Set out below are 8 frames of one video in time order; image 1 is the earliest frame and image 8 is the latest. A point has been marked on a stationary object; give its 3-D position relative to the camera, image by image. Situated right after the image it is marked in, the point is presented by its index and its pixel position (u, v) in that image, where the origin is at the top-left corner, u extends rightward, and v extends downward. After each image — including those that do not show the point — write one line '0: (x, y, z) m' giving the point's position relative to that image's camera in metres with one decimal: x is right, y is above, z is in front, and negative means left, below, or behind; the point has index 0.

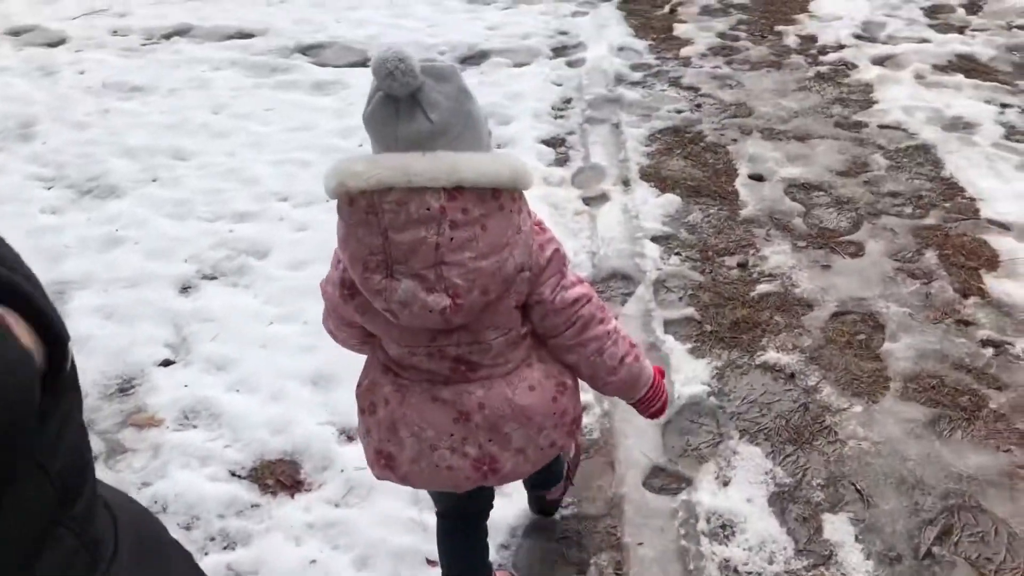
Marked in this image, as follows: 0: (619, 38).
0: (+0.6, +1.4, +5.1) m
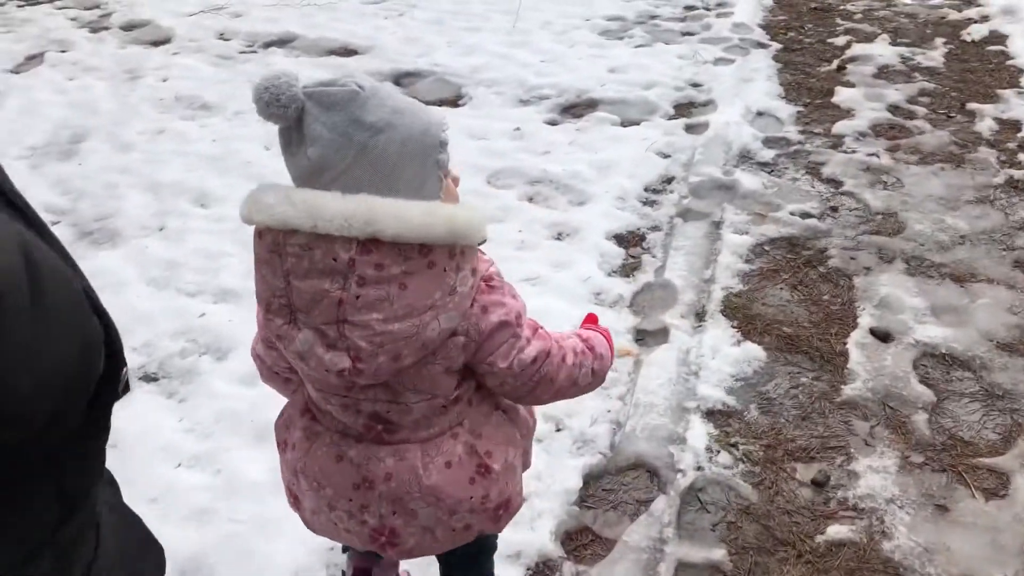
0: (+1.1, +0.8, +4.2) m
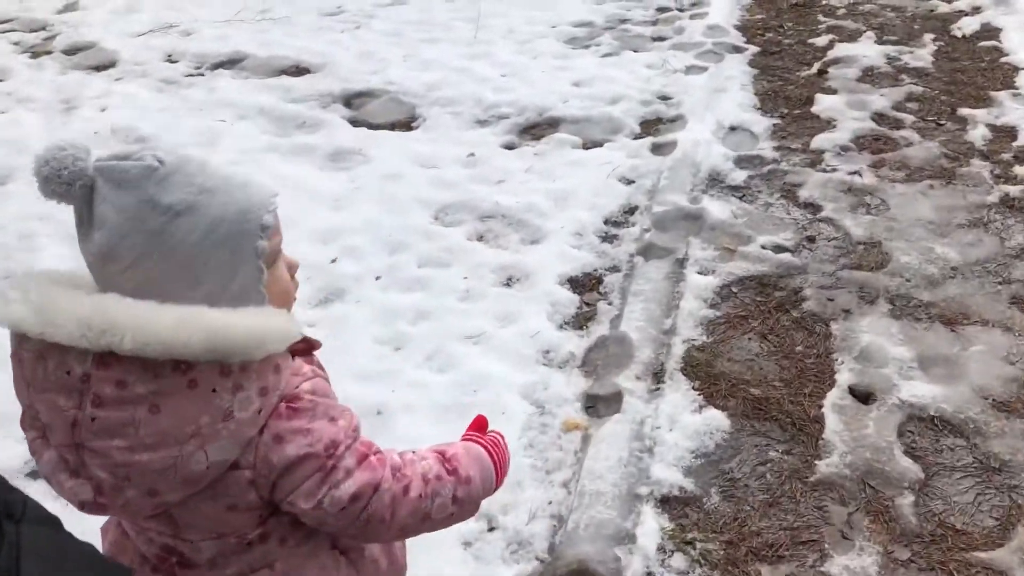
0: (+0.9, +0.7, +3.9) m
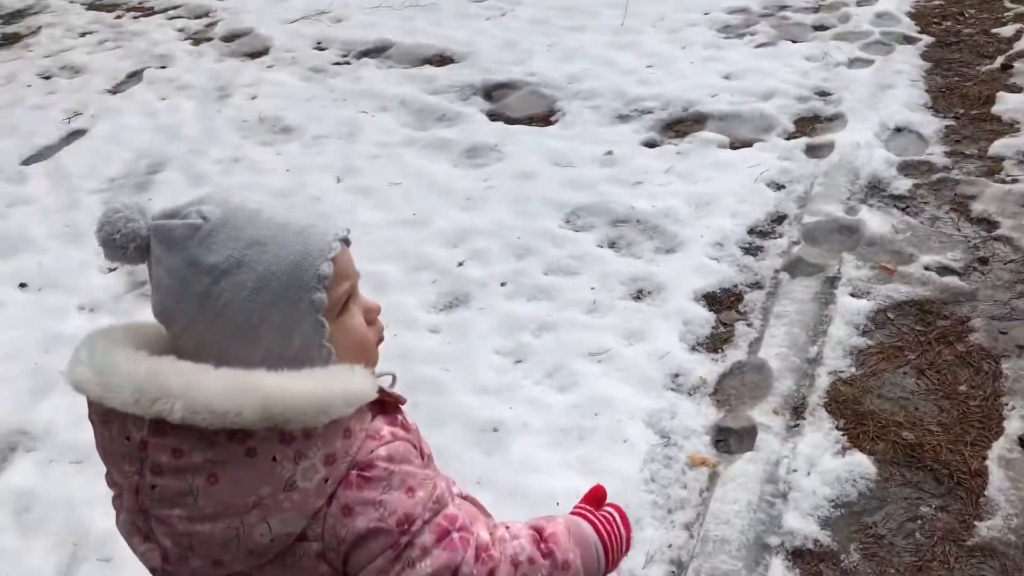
0: (+1.5, +0.7, +3.5) m
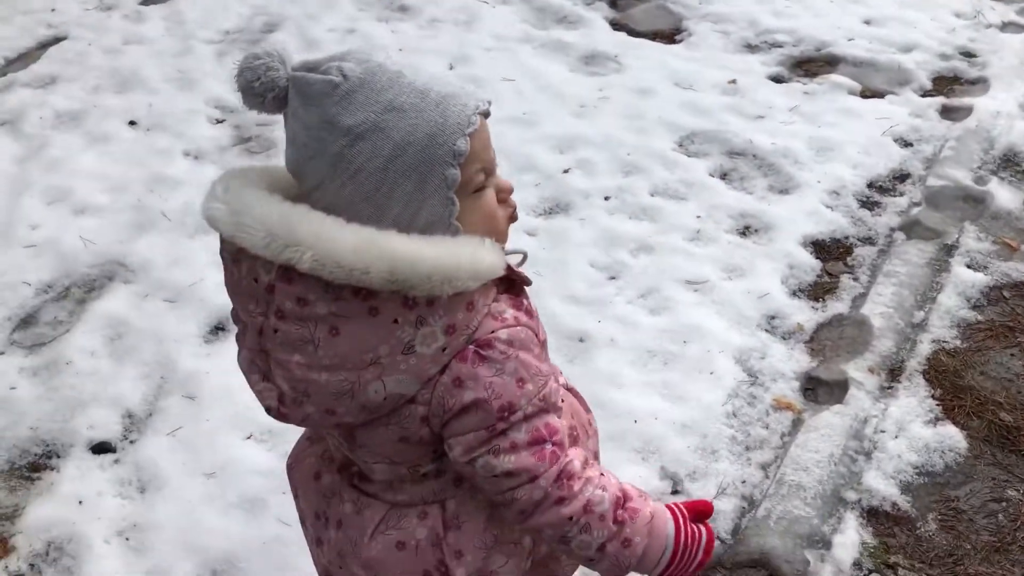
0: (+1.9, +0.7, +3.3) m
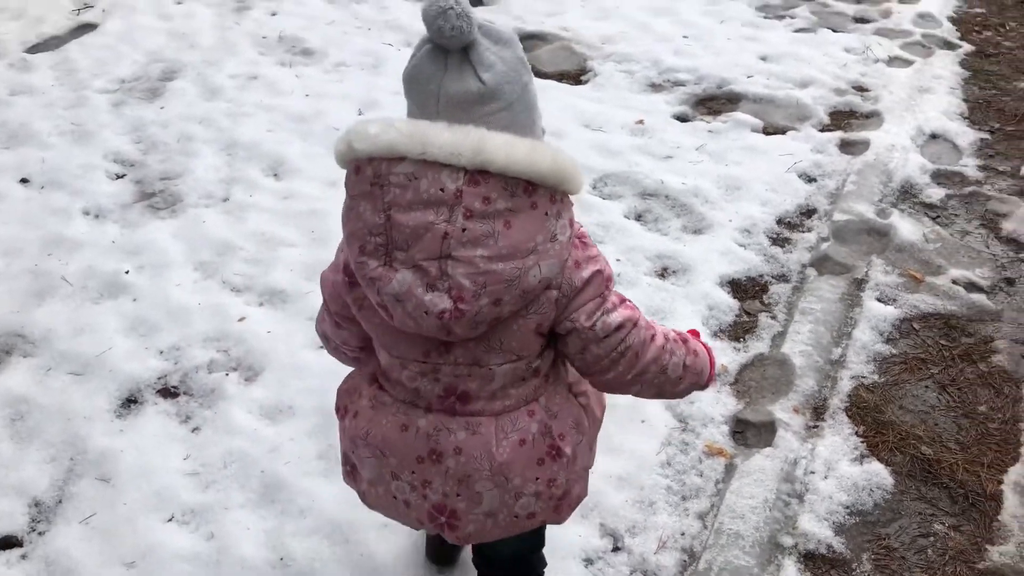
0: (+1.6, +0.6, +3.5) m
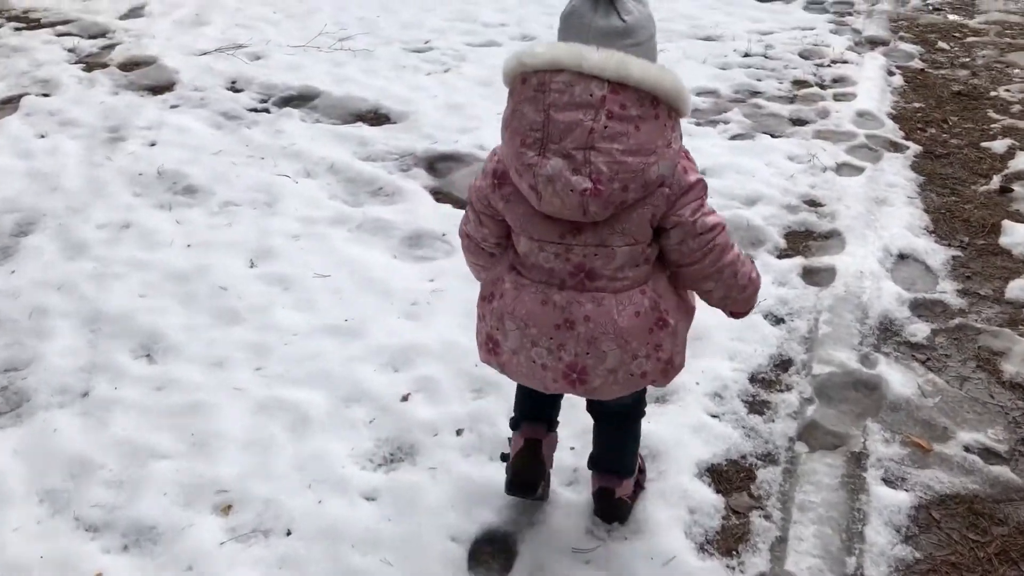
0: (+1.3, +0.2, +3.2) m
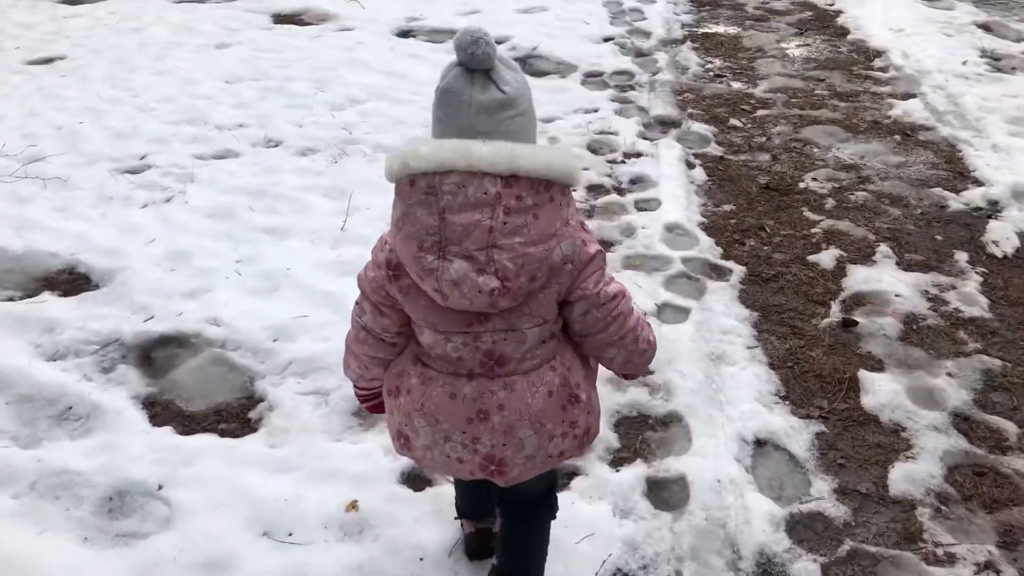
0: (+0.7, -0.3, +2.6) m
